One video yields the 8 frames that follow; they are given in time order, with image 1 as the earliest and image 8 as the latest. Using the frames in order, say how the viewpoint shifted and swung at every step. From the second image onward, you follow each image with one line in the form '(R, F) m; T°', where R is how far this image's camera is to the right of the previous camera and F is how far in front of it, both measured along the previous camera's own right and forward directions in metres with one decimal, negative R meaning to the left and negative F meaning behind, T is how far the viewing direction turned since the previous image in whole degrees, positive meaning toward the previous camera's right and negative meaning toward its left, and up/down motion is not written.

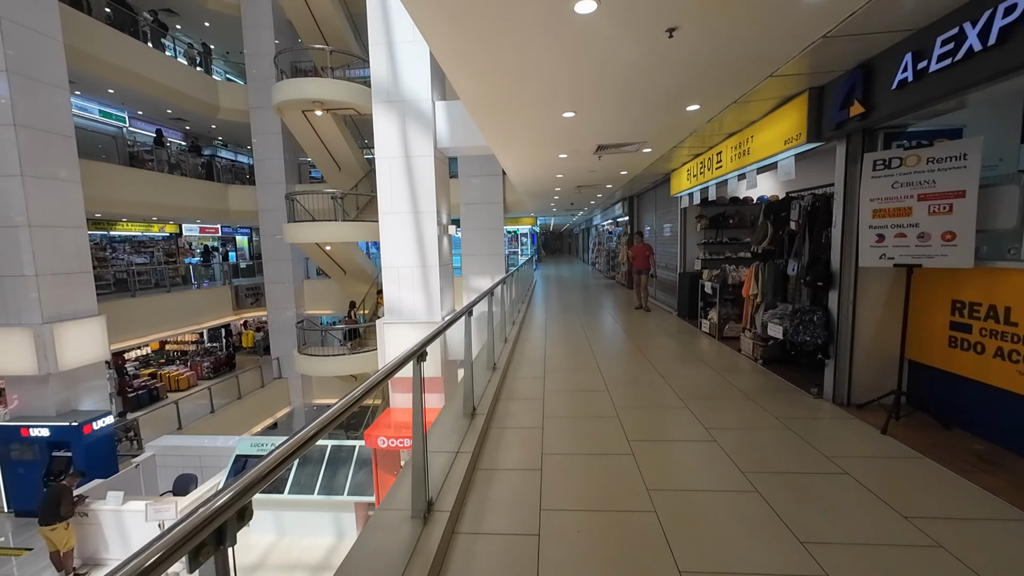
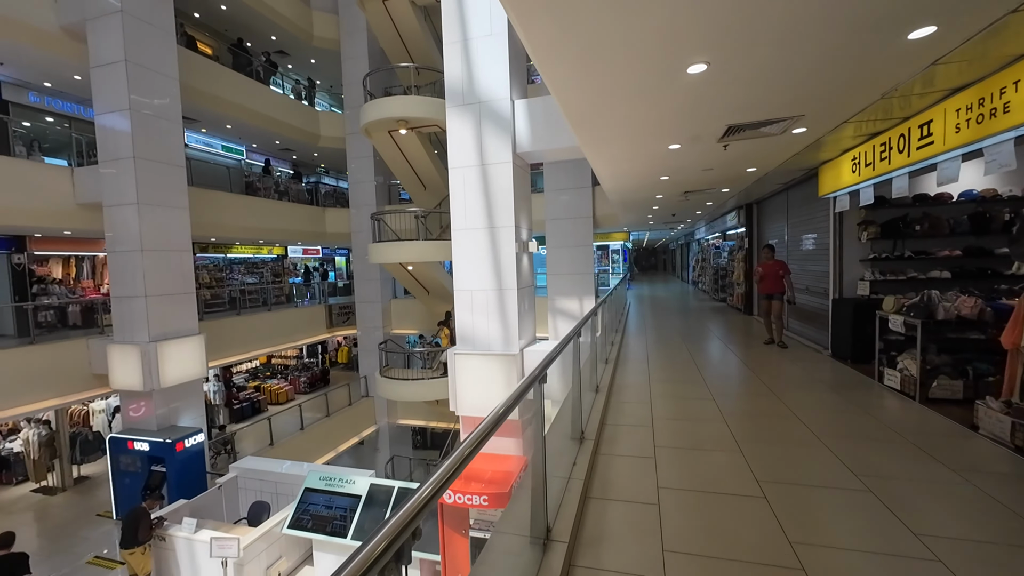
(0.0, +1.0) m; -12°
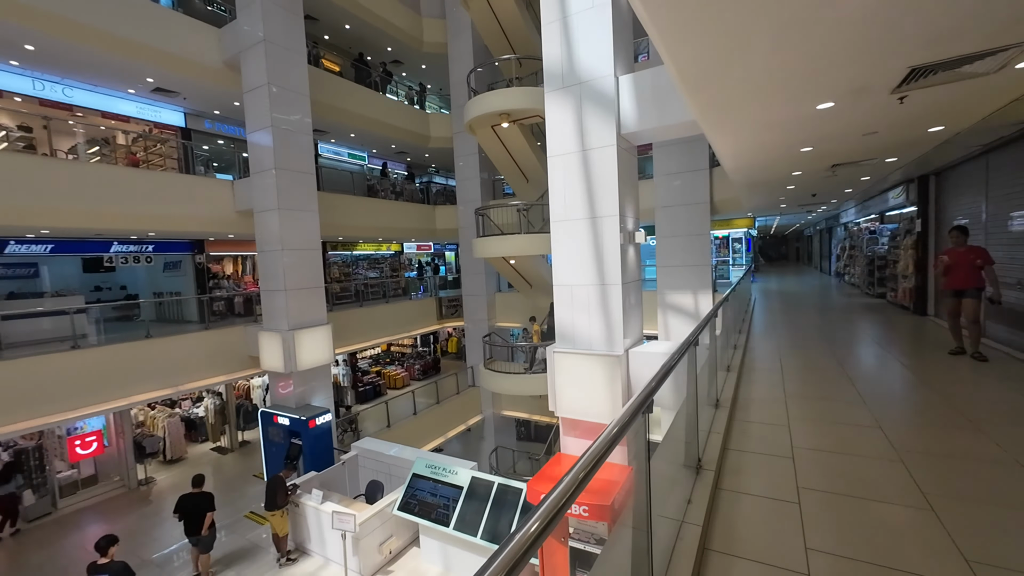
(0.0, +0.3) m; -14°
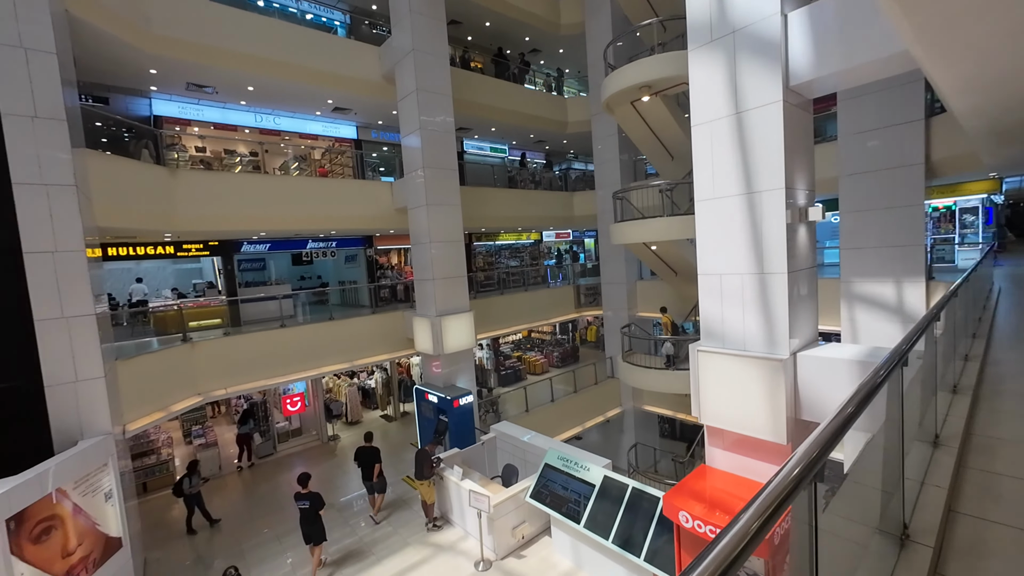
(+0.1, +0.3) m; -19°
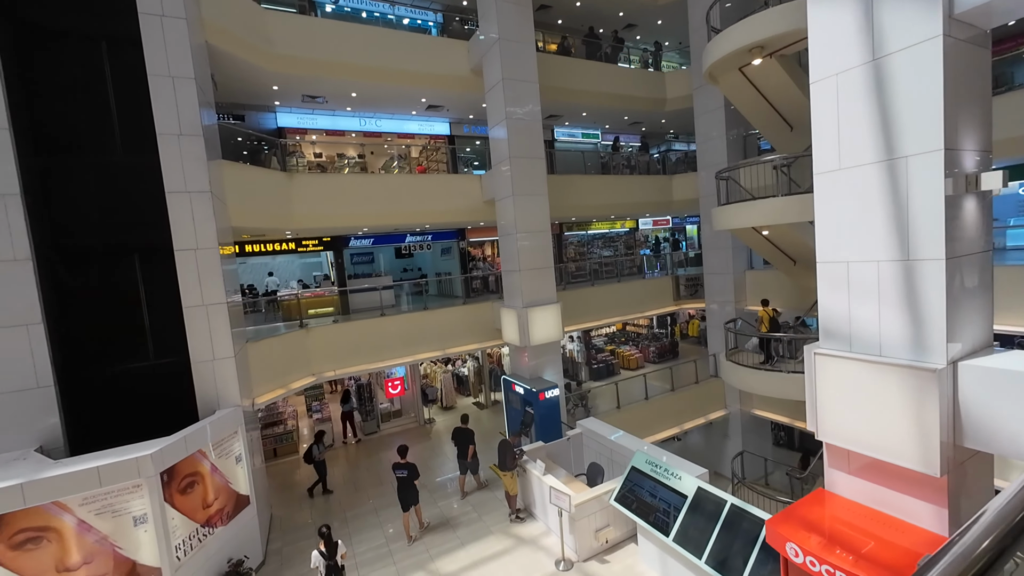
(+0.2, +0.3) m; -13°
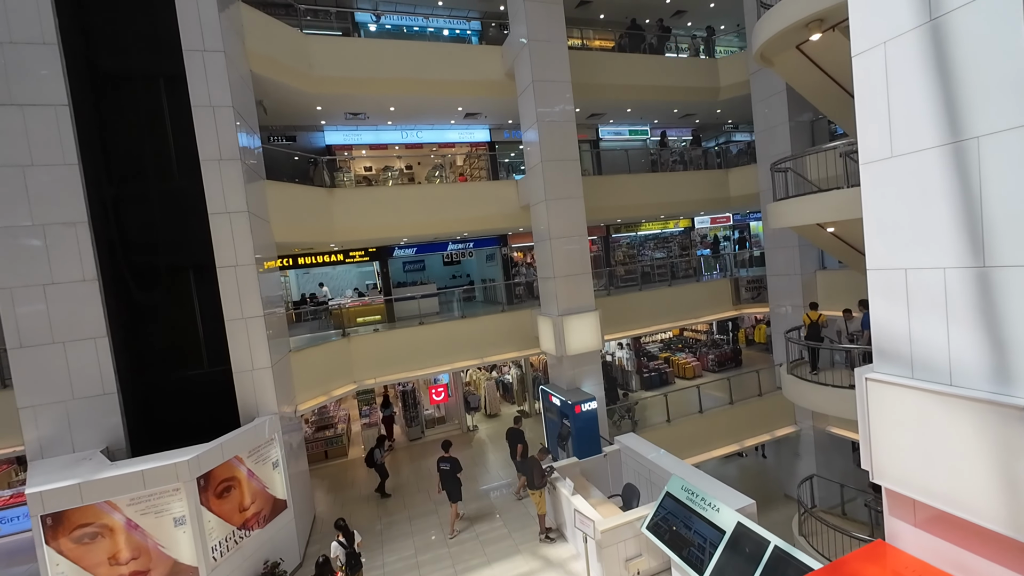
(+0.6, +0.3) m; -8°
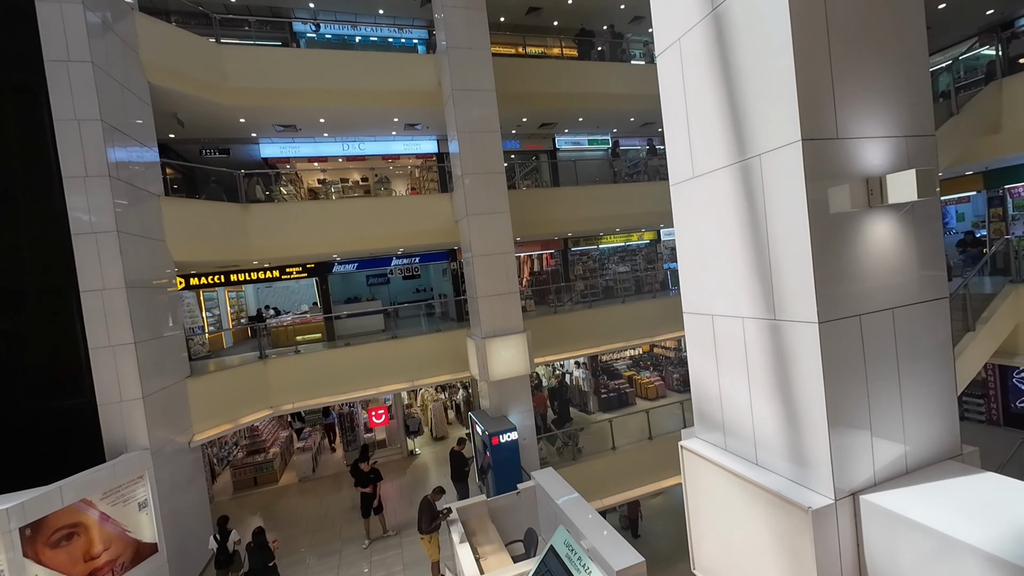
(+1.8, +0.6) m; -1°
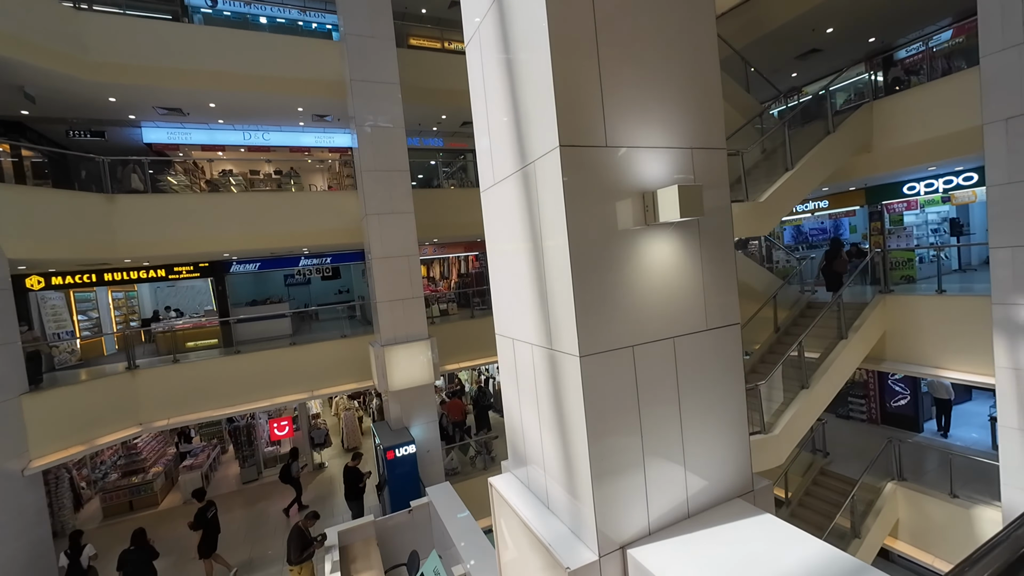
(+1.0, +0.3) m; +6°
